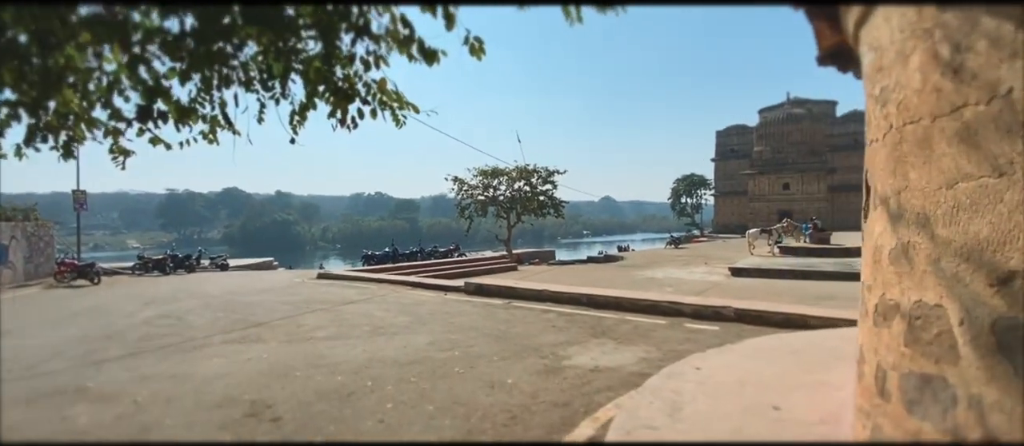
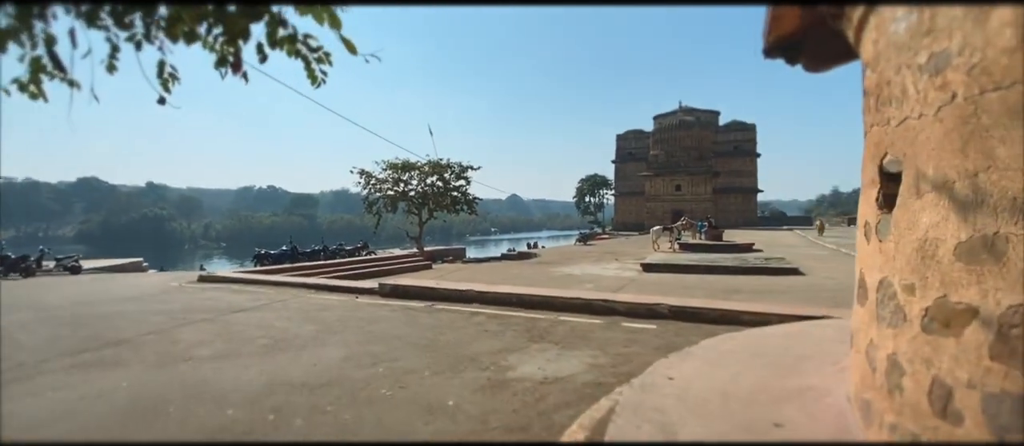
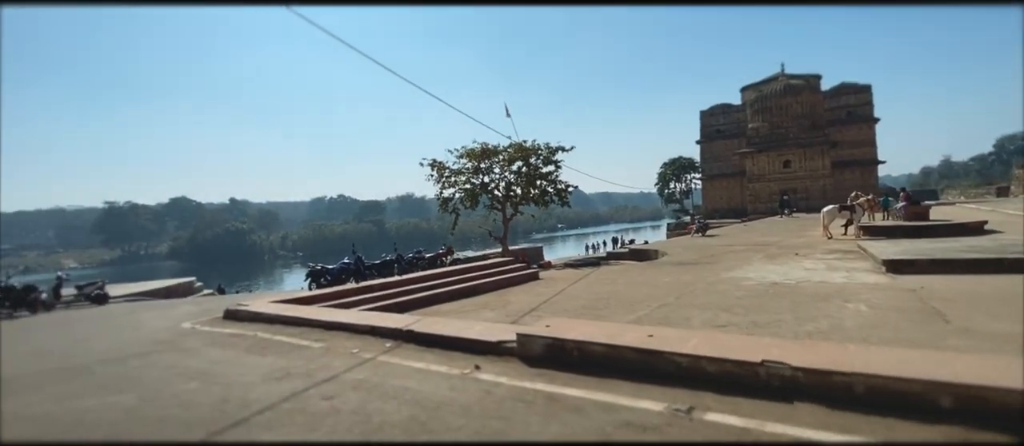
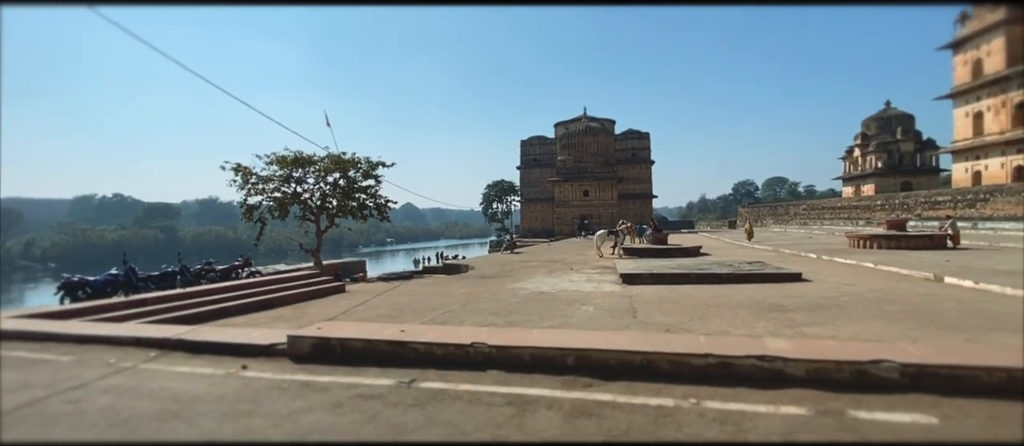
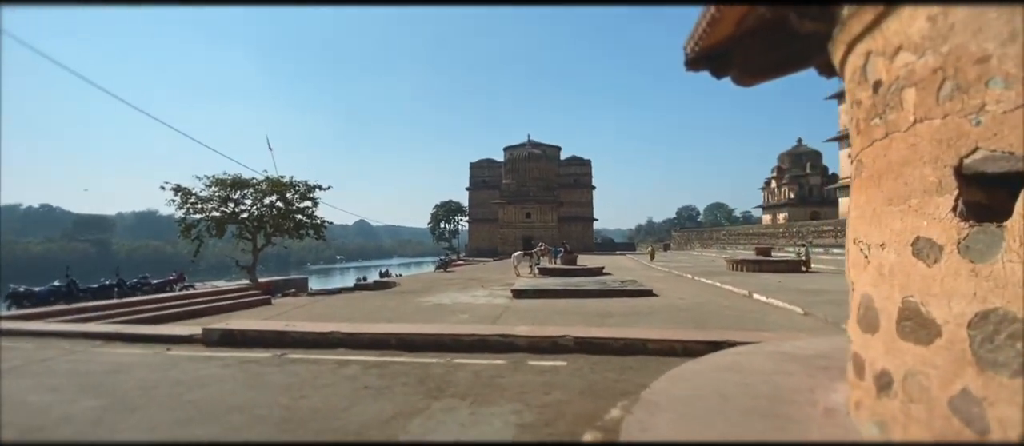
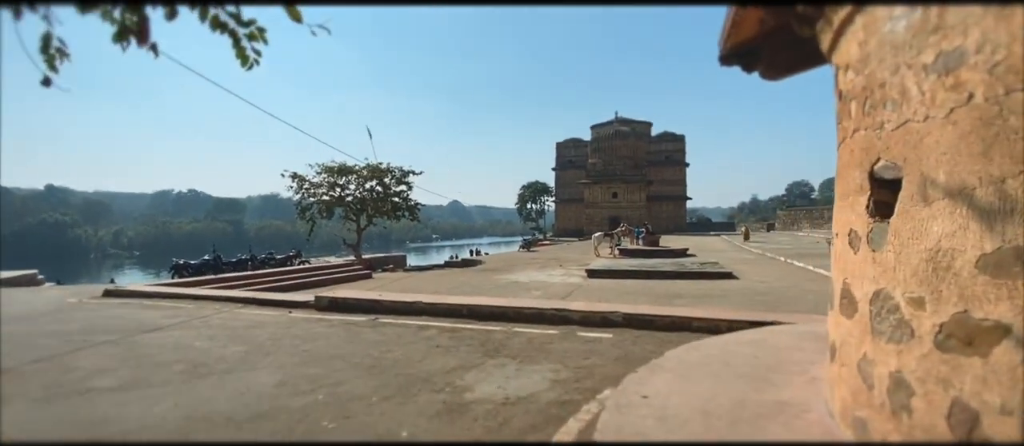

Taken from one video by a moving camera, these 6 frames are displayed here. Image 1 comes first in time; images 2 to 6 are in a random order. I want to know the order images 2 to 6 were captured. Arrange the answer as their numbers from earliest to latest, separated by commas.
2, 6, 5, 4, 3
